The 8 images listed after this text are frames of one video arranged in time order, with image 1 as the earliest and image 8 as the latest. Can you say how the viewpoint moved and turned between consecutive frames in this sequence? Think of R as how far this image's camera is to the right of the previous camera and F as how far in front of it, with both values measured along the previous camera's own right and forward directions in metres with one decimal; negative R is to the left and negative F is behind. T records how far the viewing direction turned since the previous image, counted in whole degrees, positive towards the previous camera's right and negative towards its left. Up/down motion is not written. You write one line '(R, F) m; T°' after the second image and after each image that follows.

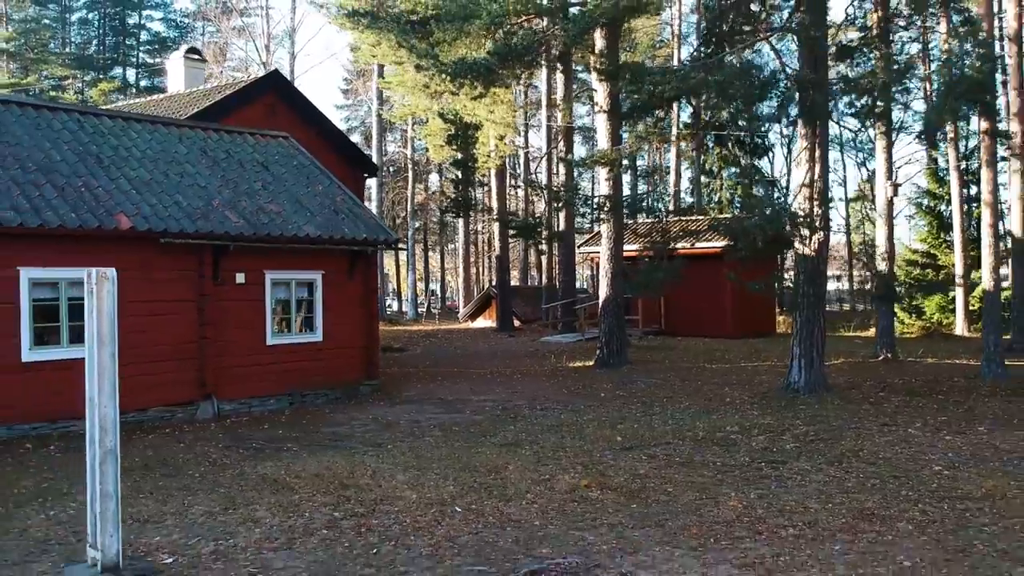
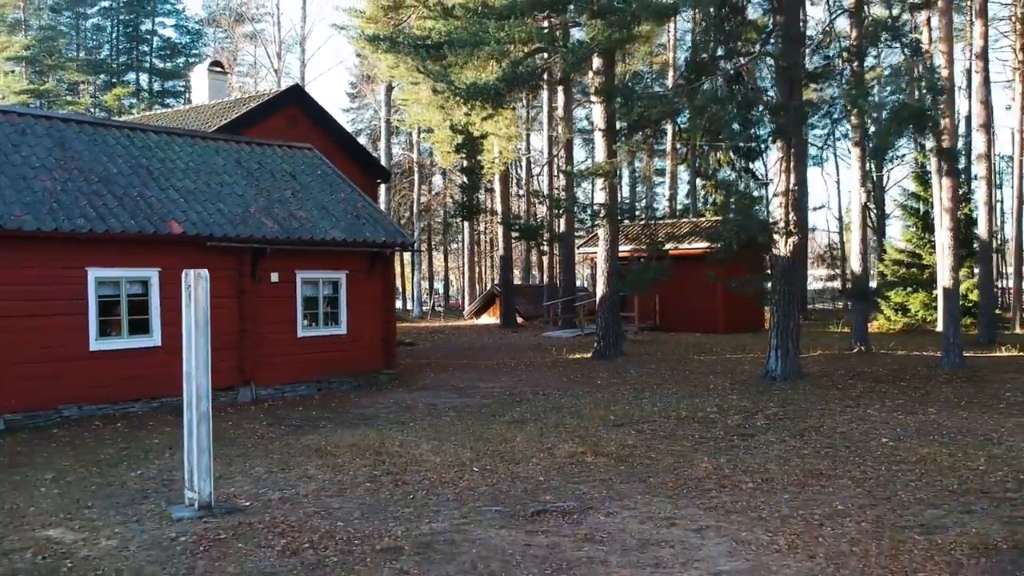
(-0.1, -1.4) m; 0°
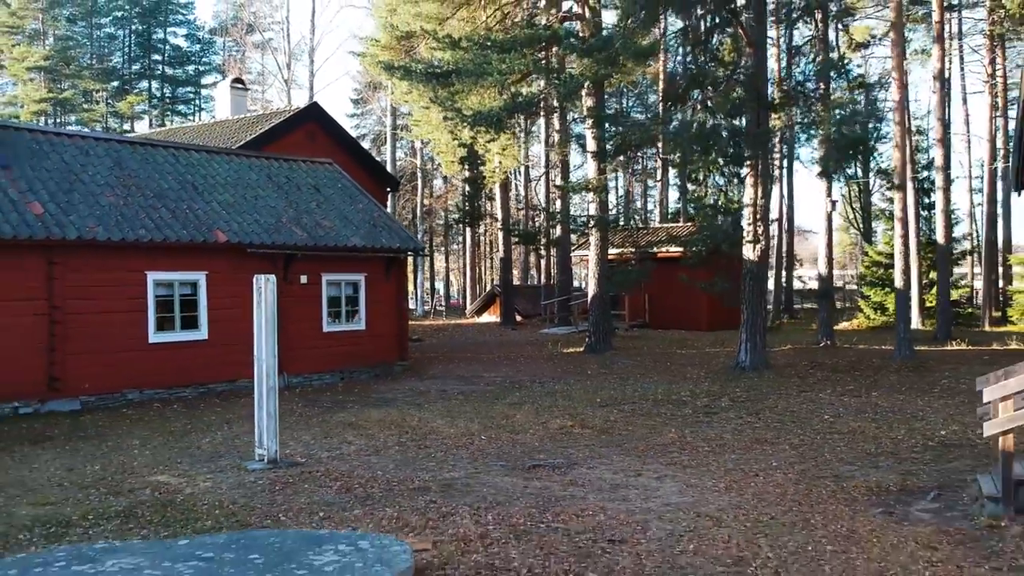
(0.0, -1.8) m; 0°
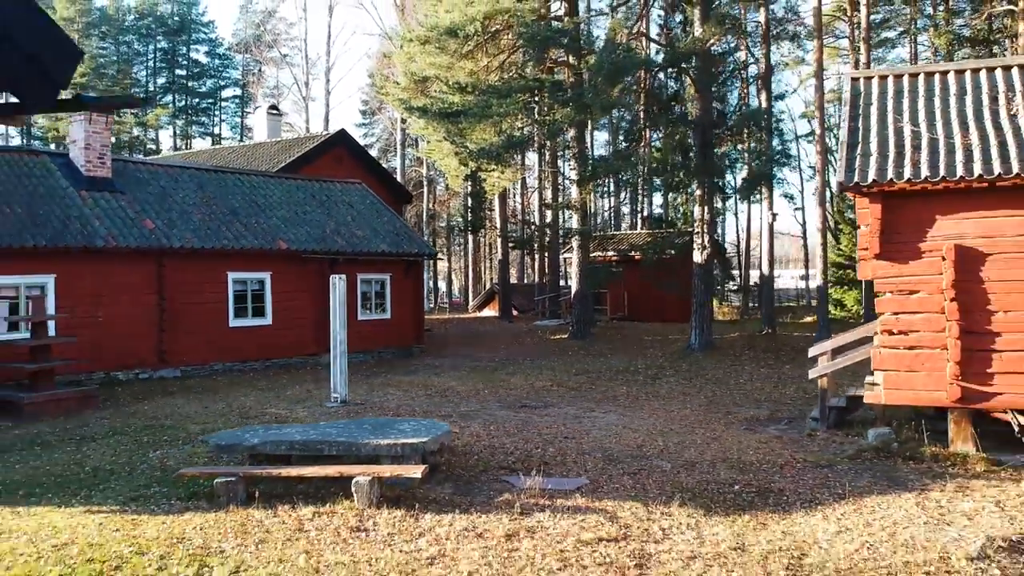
(+0.1, -3.9) m; 0°
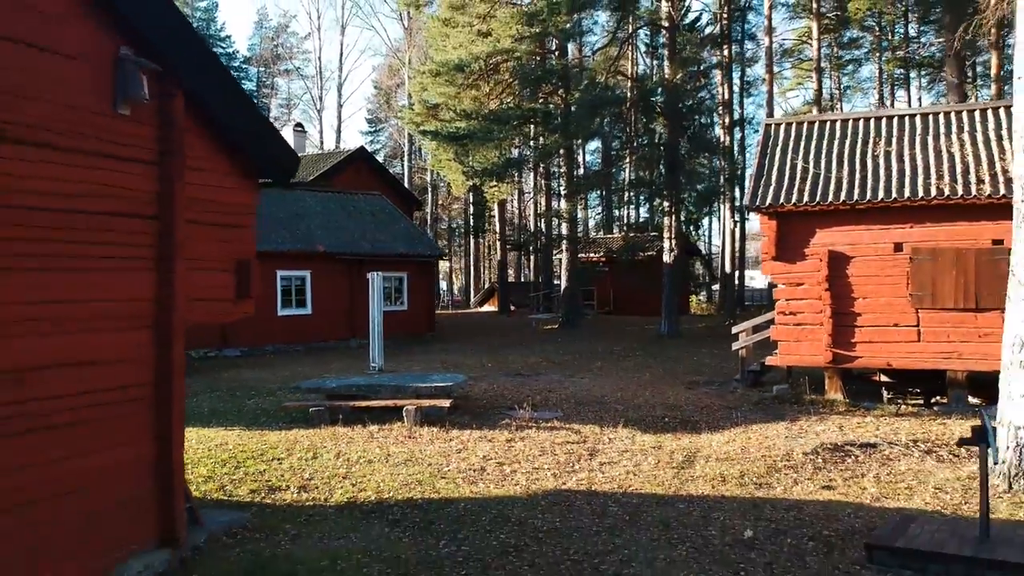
(0.0, -3.6) m; 0°
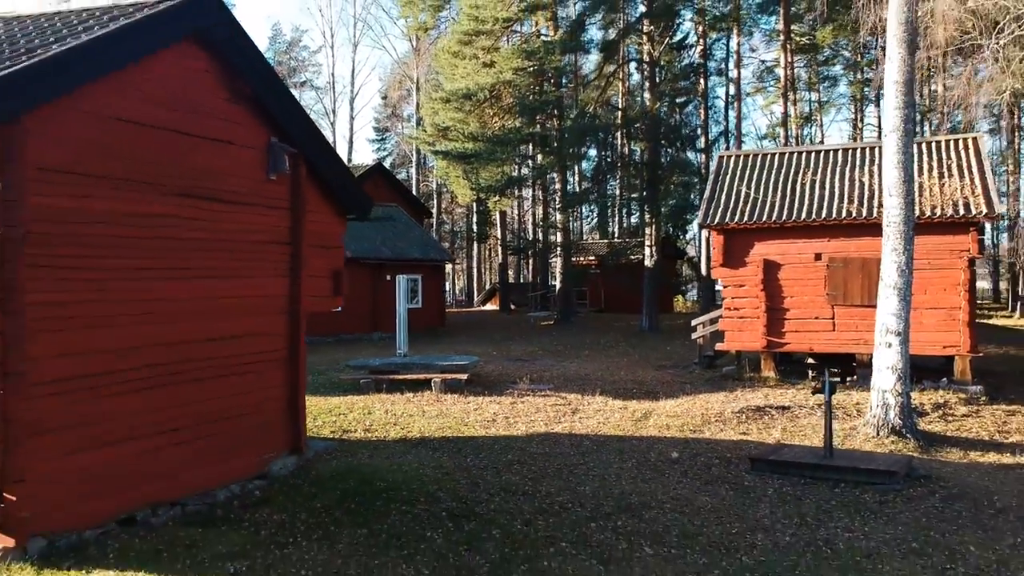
(-0.1, -3.4) m; 0°
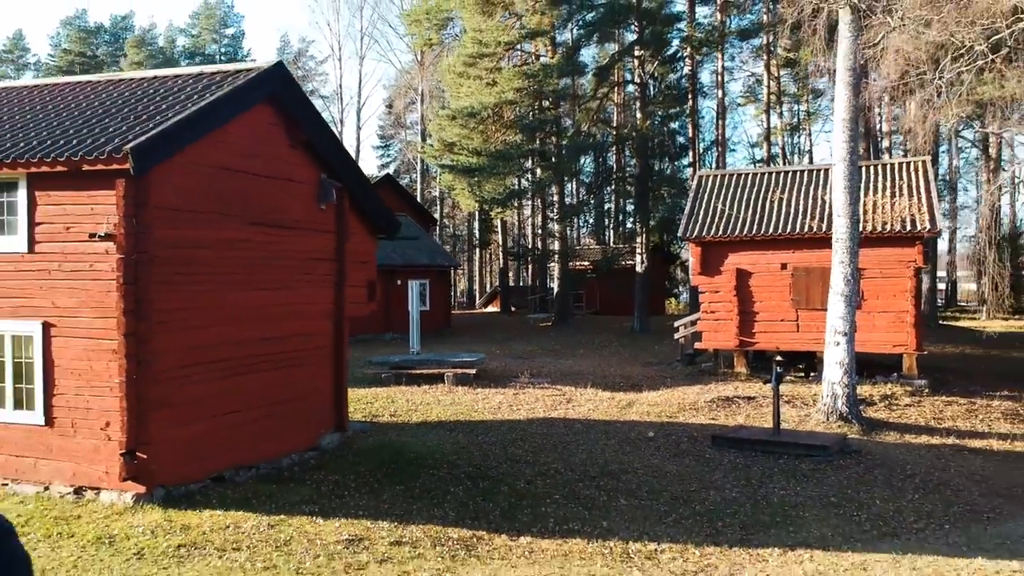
(-0.1, -2.2) m; 0°
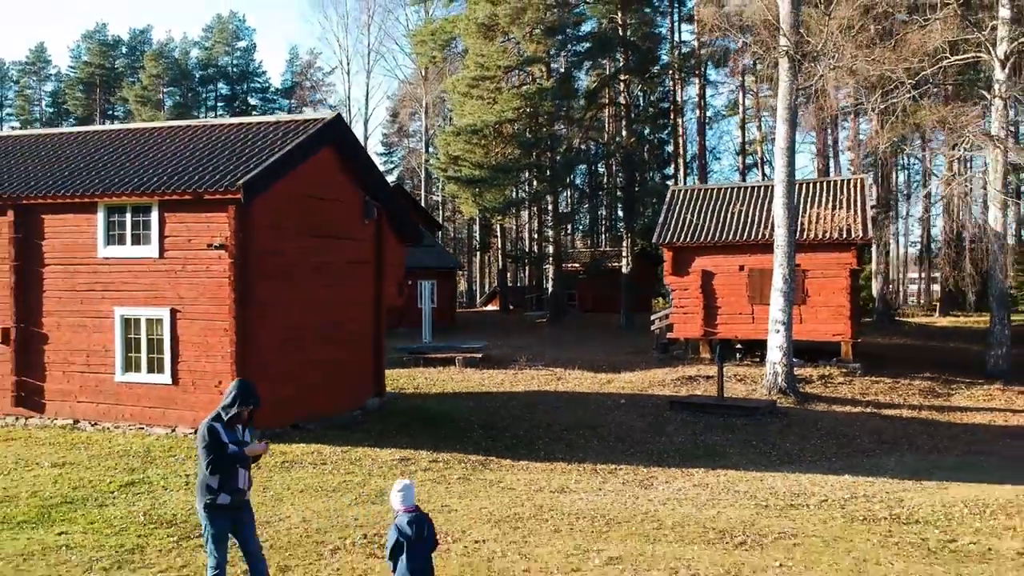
(-0.1, -3.3) m; 0°
